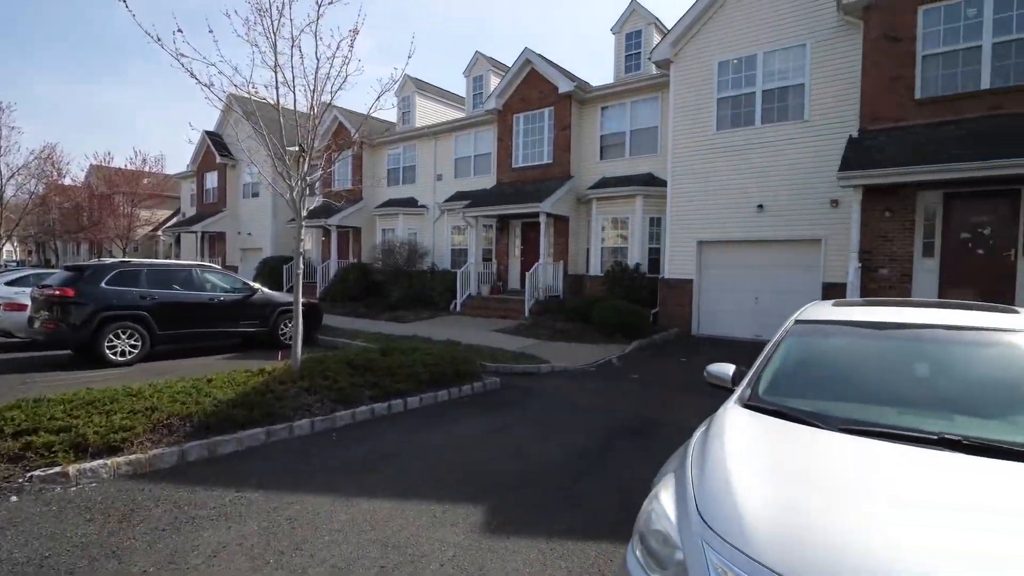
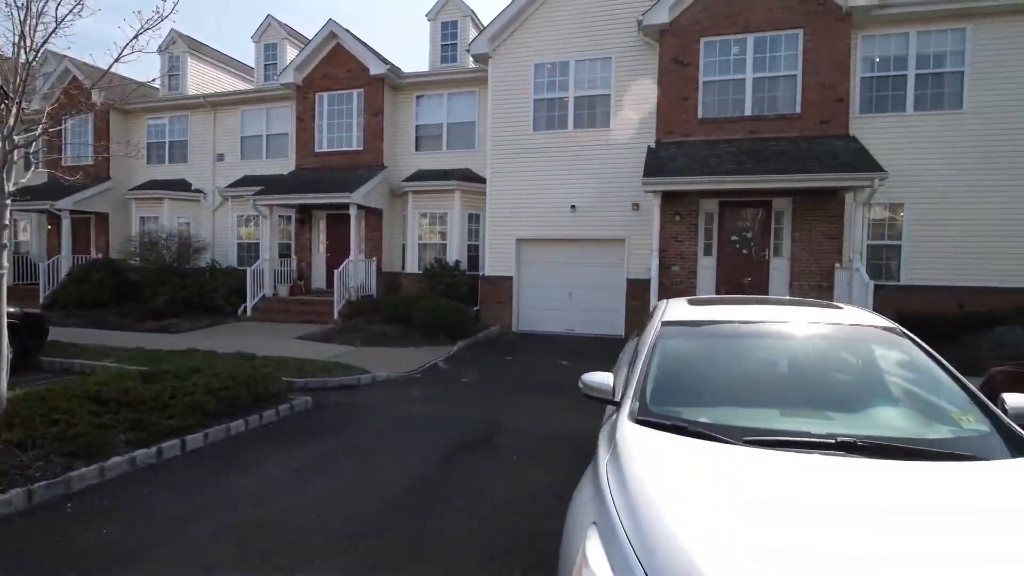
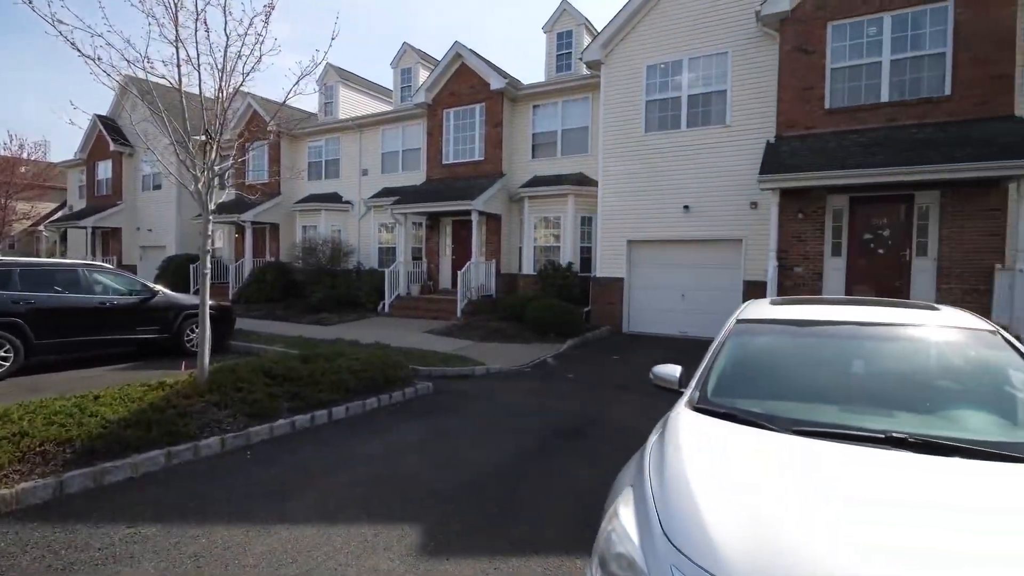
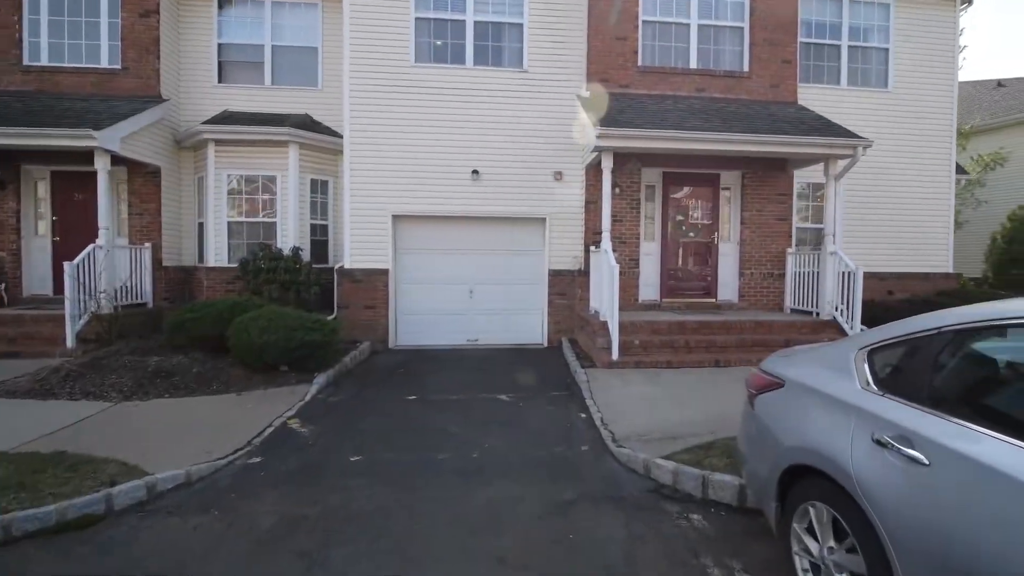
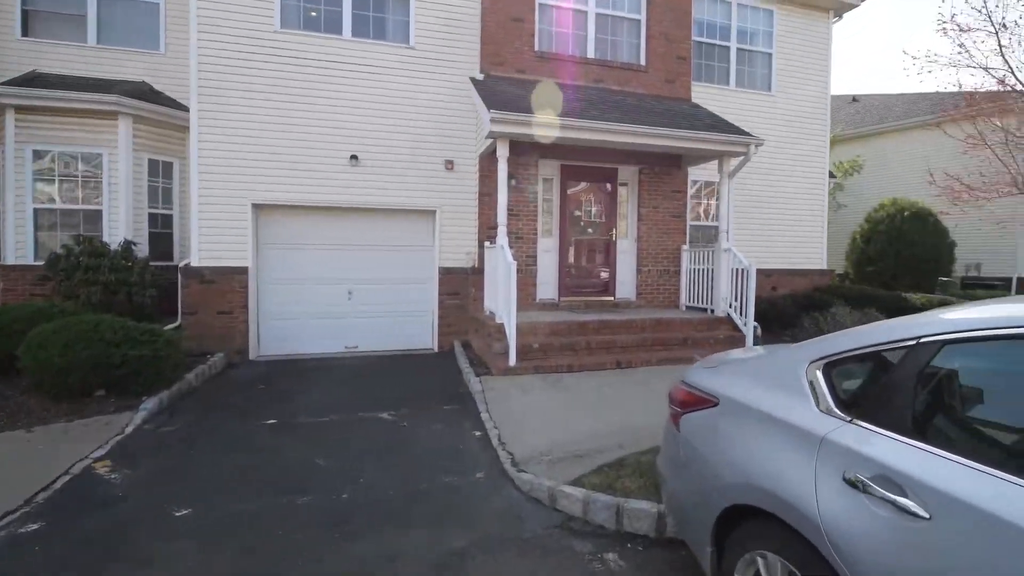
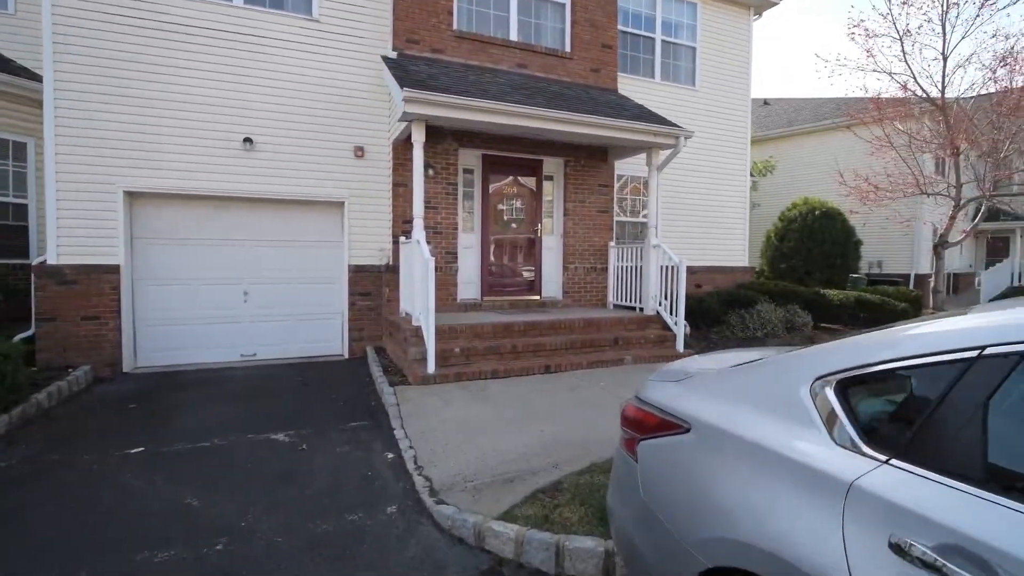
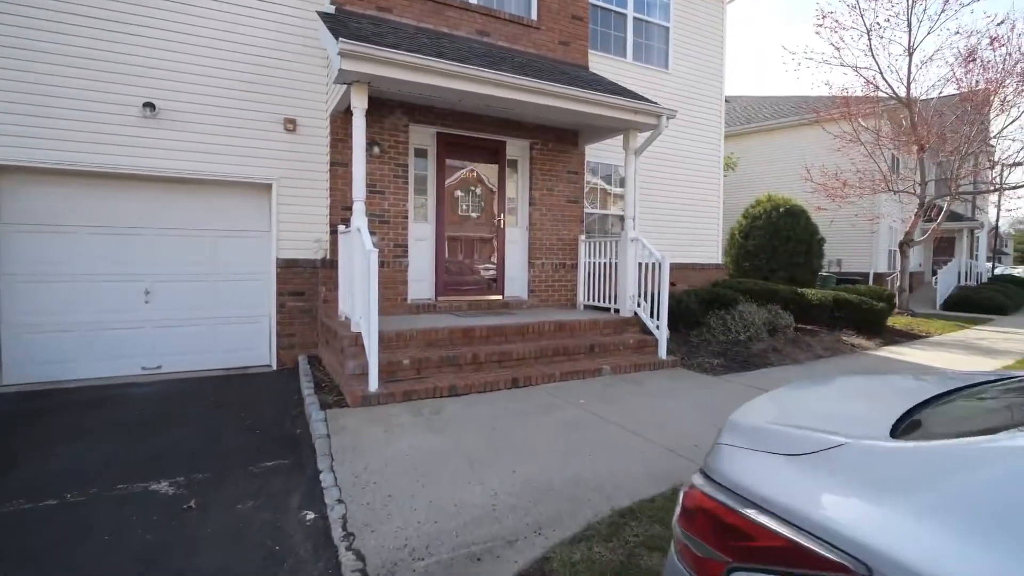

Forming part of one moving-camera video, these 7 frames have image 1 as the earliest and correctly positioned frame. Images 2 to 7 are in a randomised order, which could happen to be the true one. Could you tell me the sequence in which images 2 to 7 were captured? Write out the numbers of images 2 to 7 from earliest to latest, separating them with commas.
3, 2, 4, 5, 6, 7
